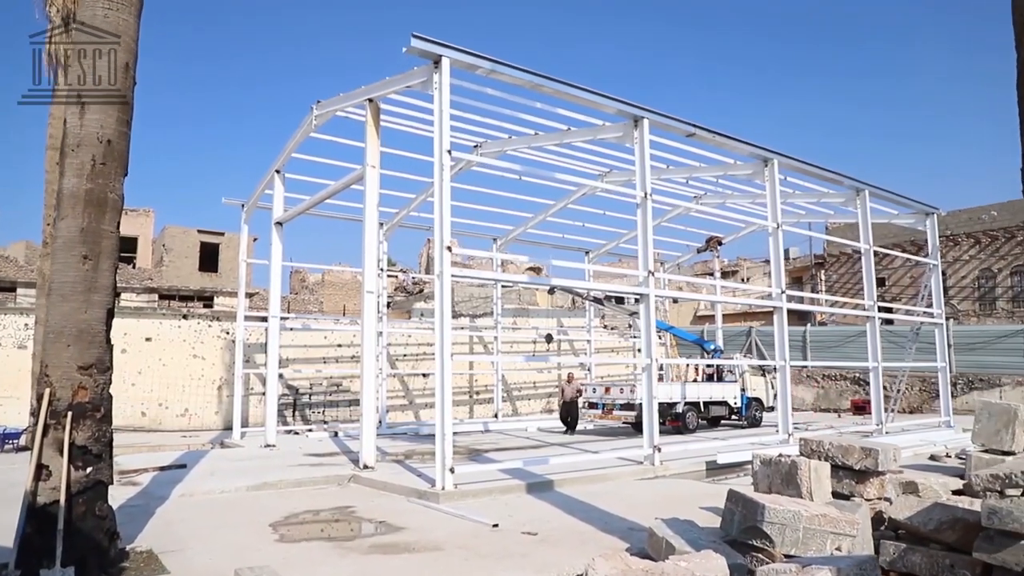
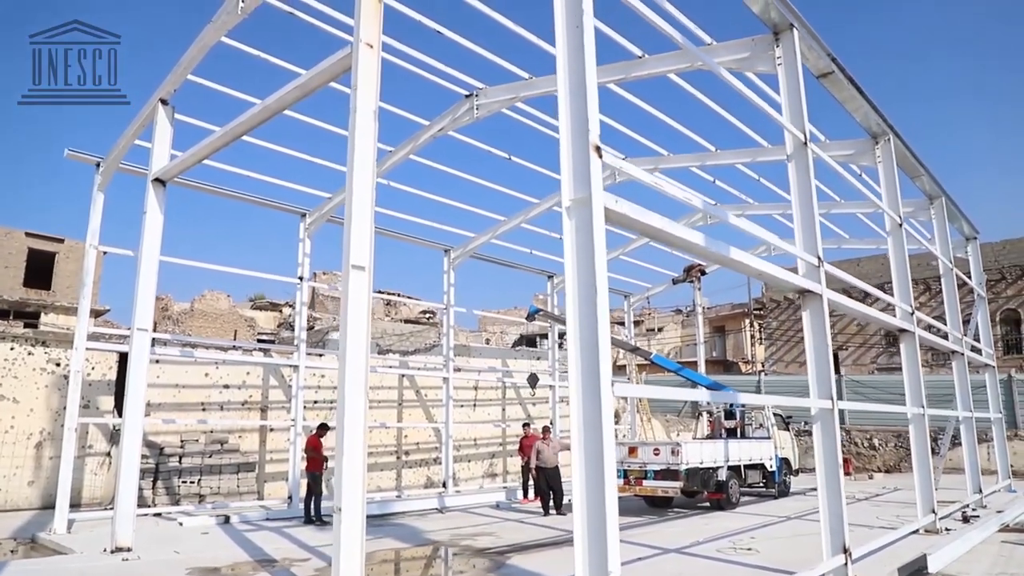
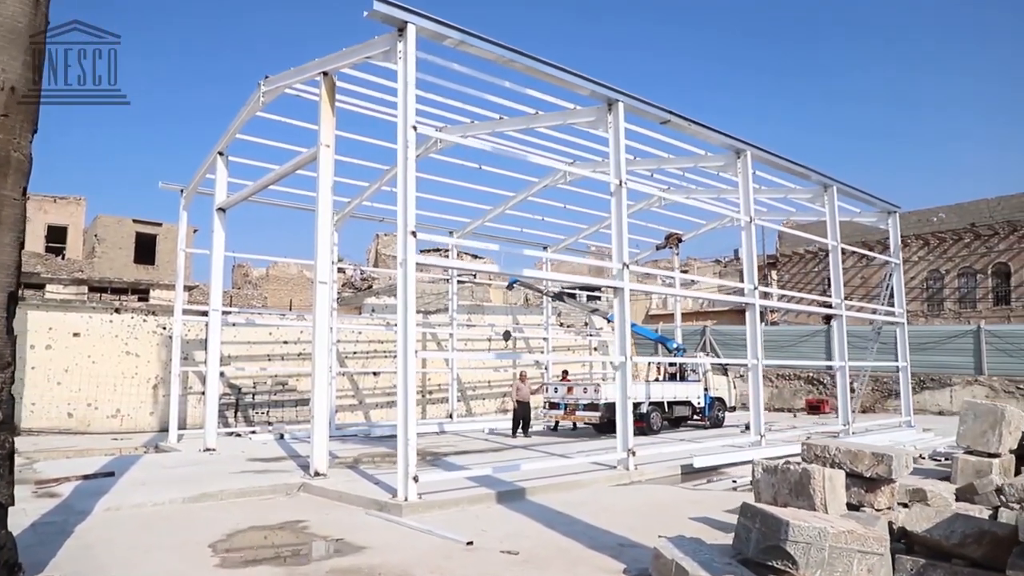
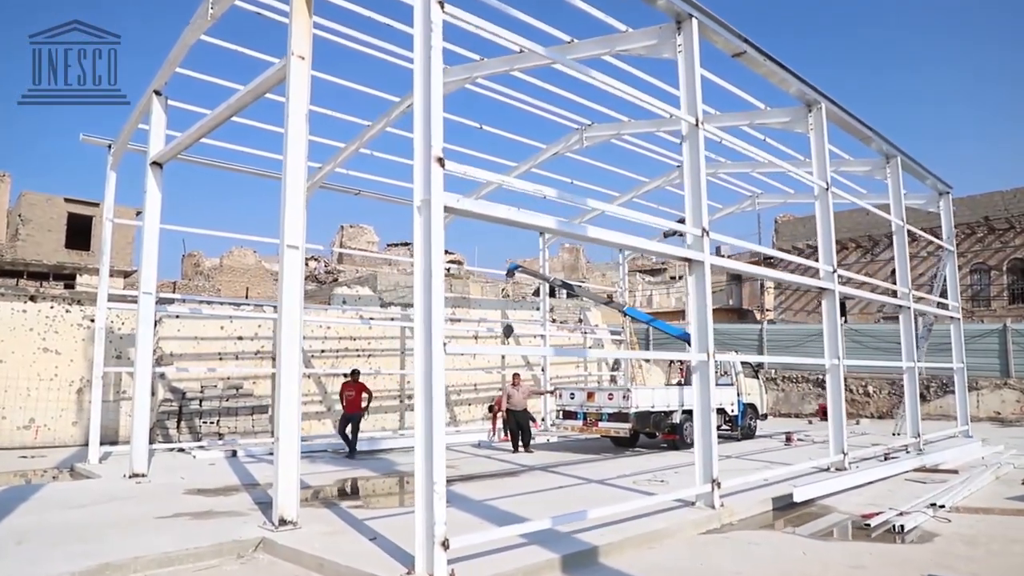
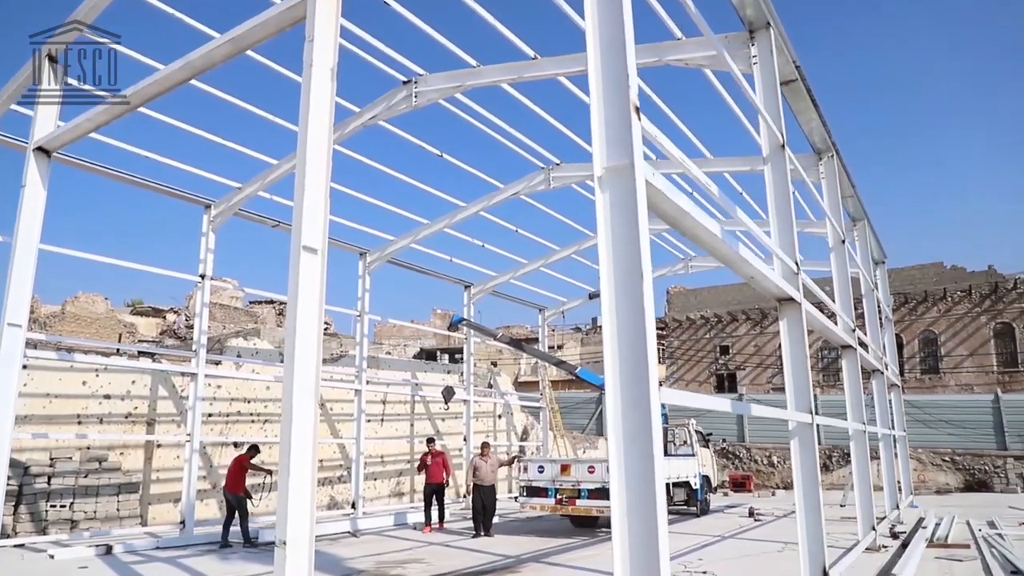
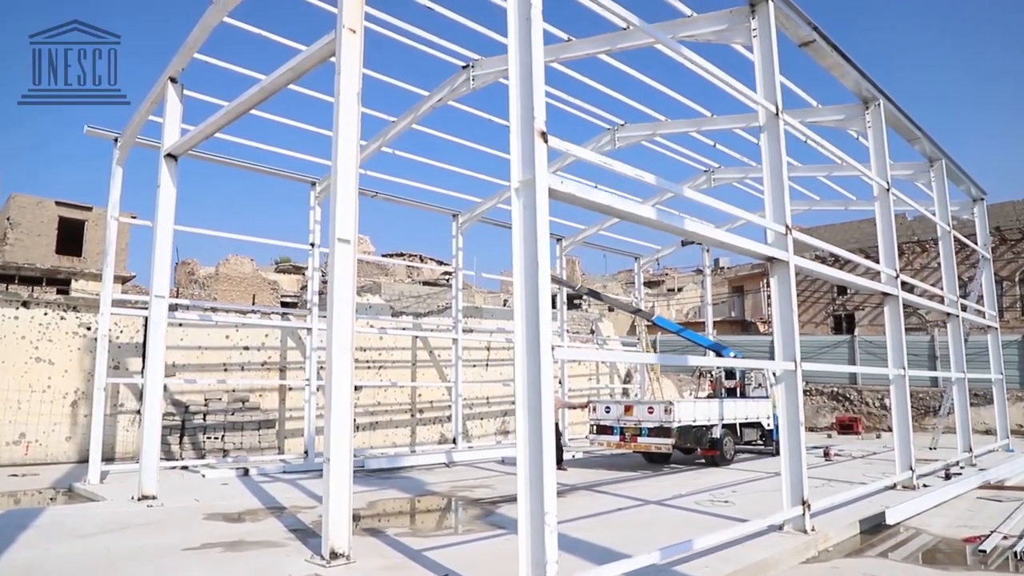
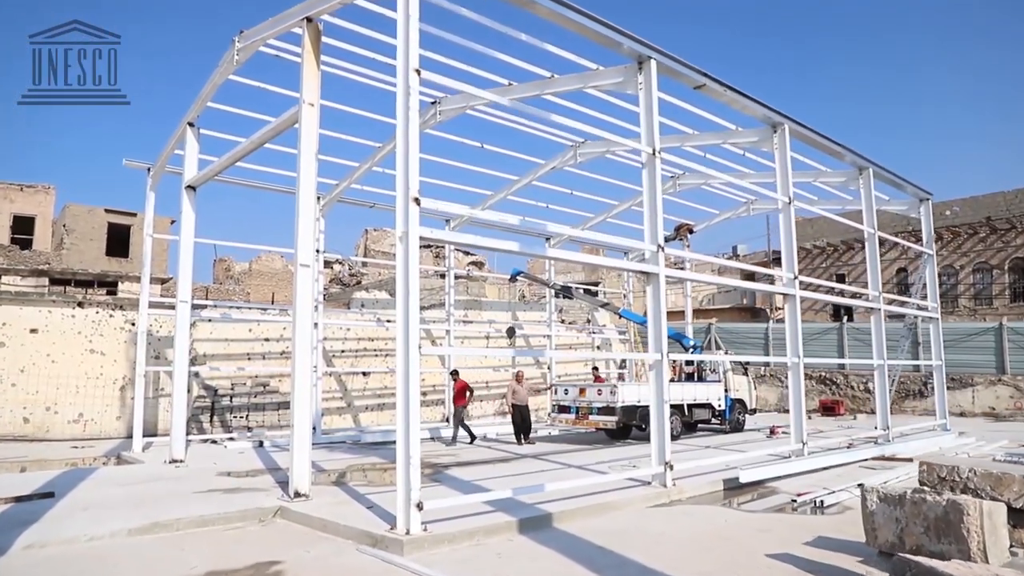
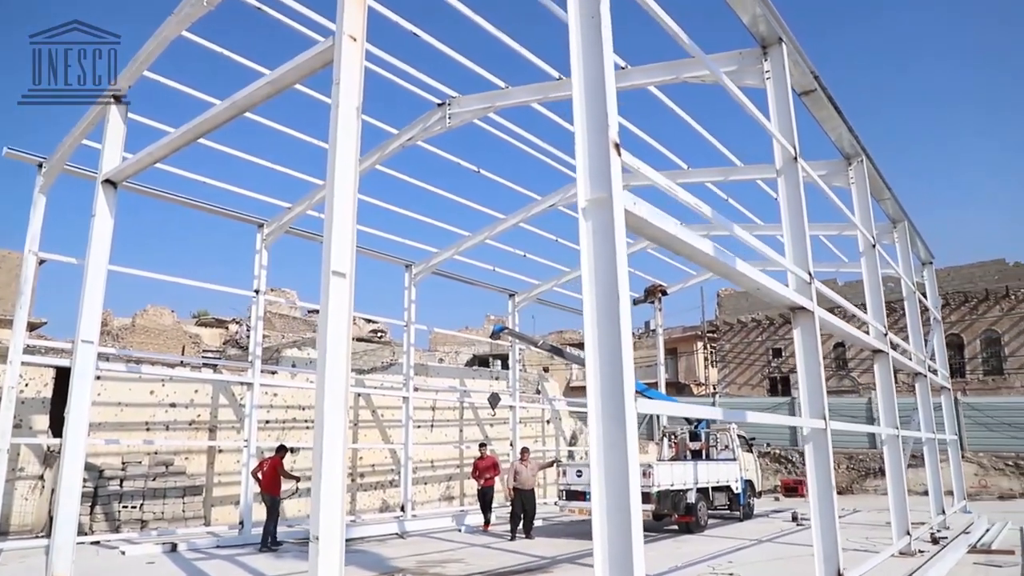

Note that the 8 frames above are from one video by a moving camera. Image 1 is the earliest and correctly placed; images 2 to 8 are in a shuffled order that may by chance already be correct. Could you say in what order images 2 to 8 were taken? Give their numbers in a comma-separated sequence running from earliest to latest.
3, 7, 4, 6, 2, 8, 5
